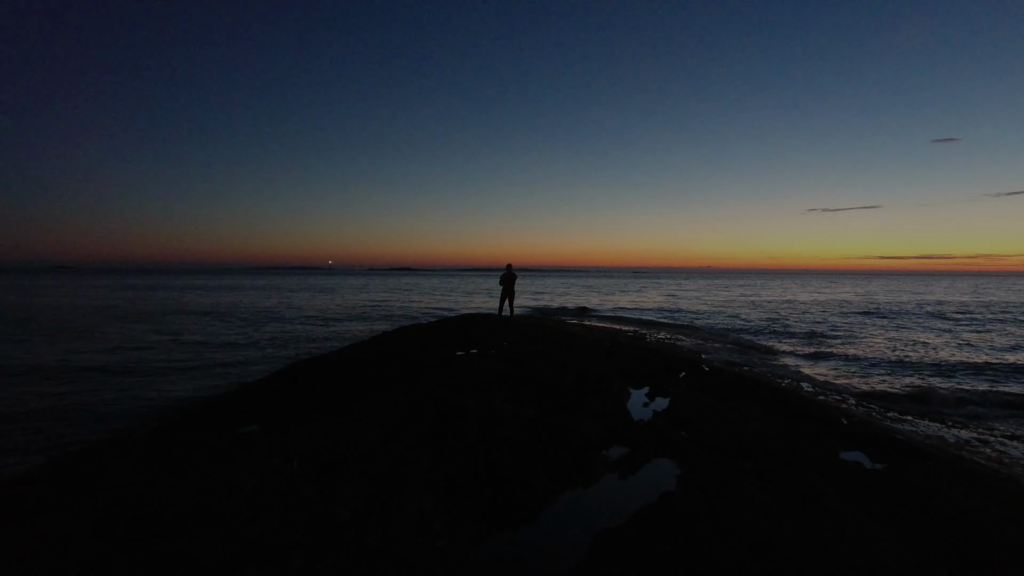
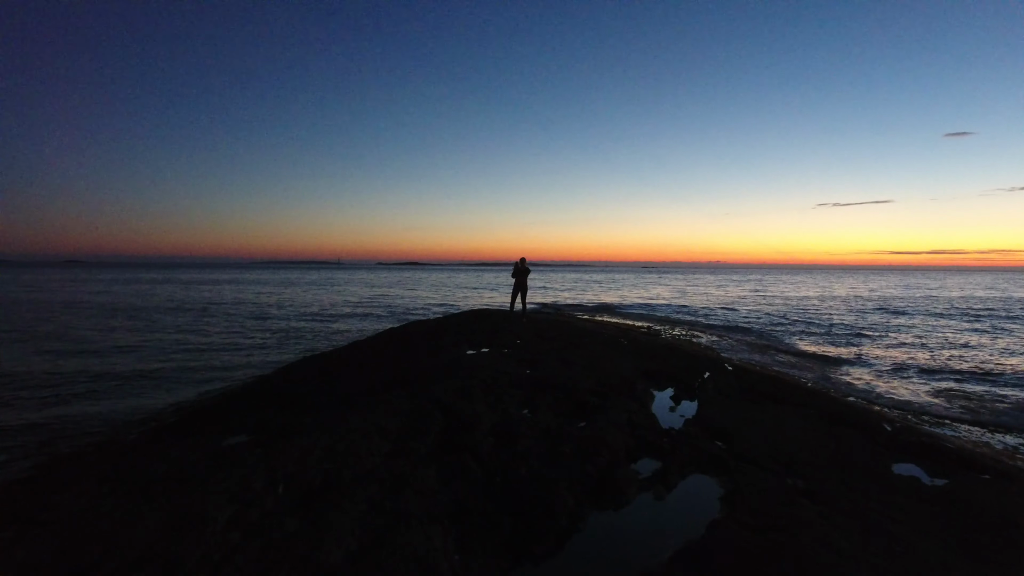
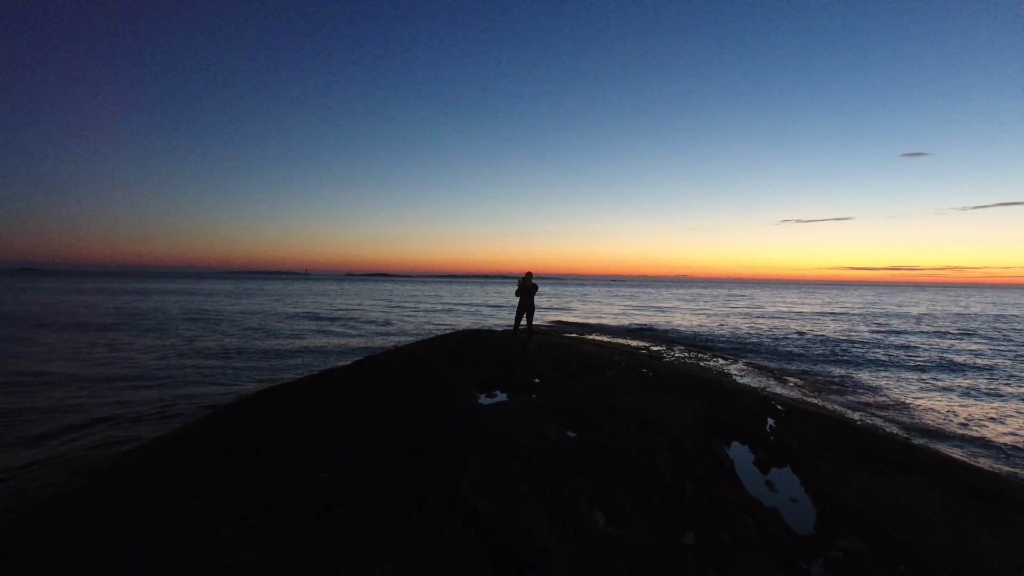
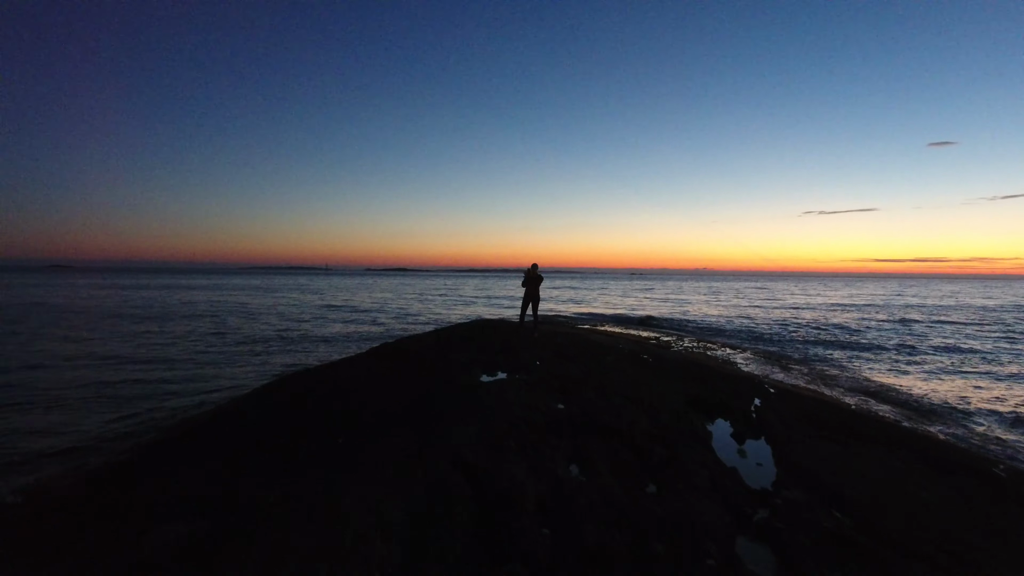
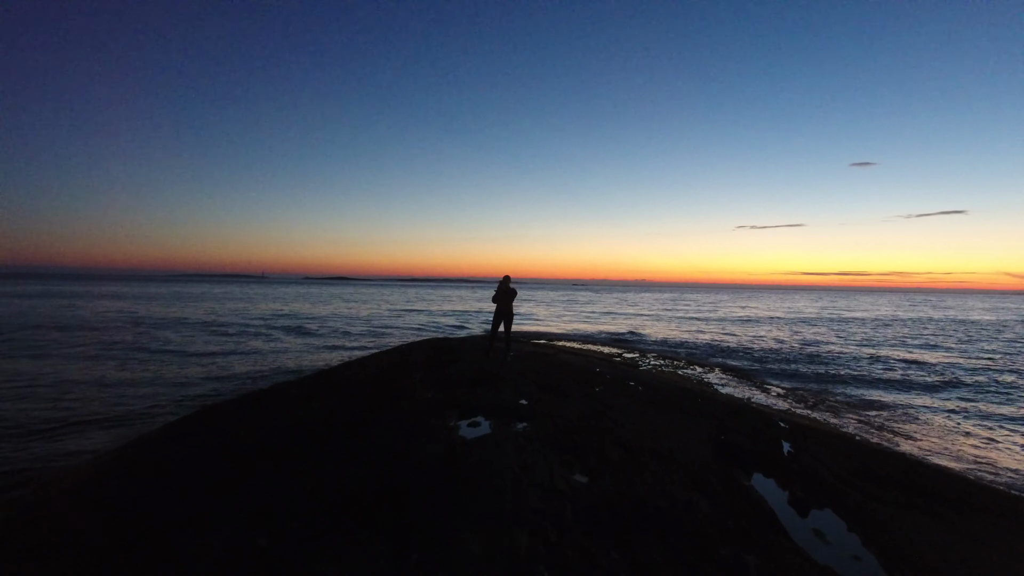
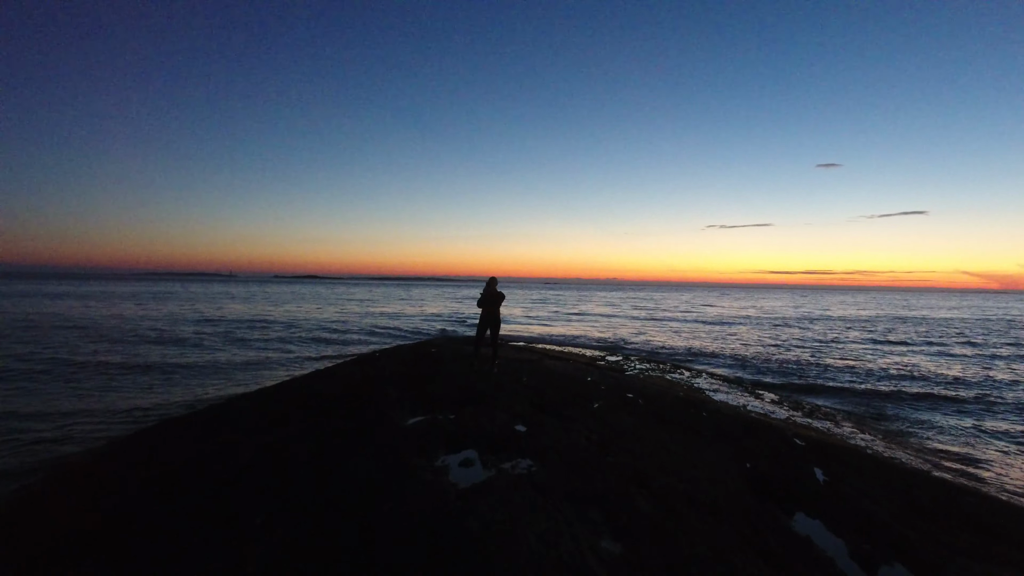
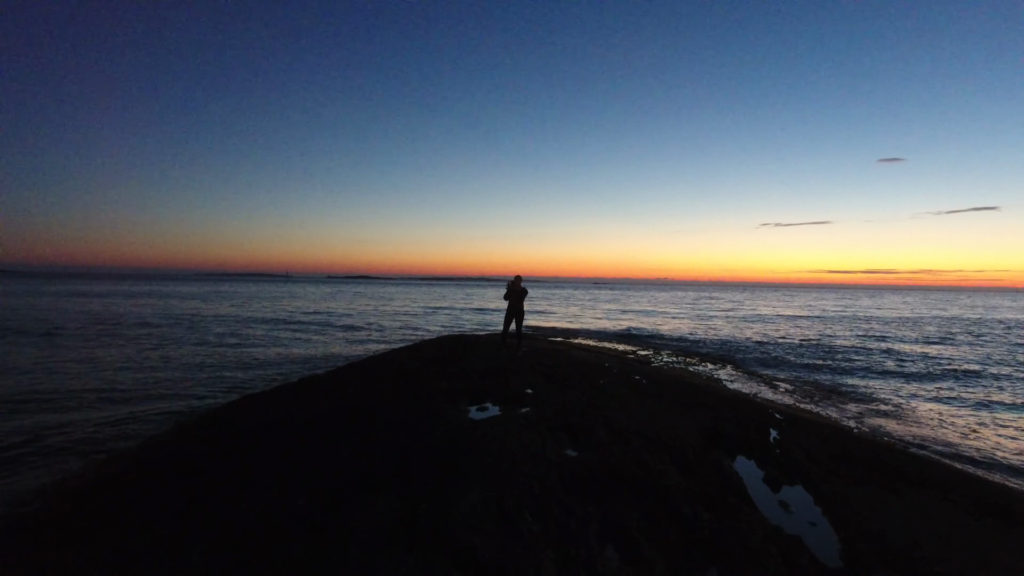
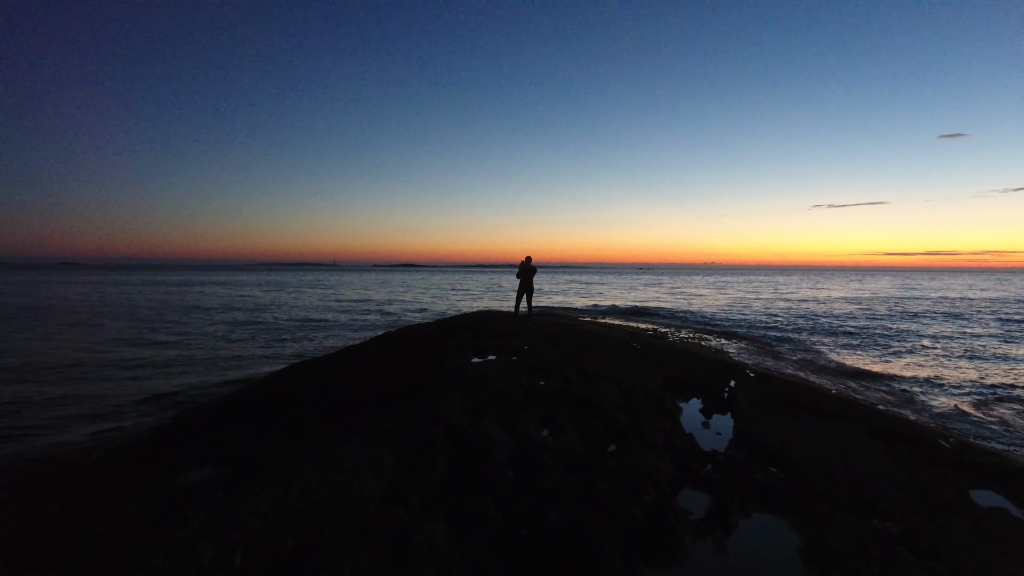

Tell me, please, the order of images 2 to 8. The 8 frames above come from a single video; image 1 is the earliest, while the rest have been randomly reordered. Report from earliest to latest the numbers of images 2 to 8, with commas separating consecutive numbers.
2, 8, 4, 3, 7, 5, 6
